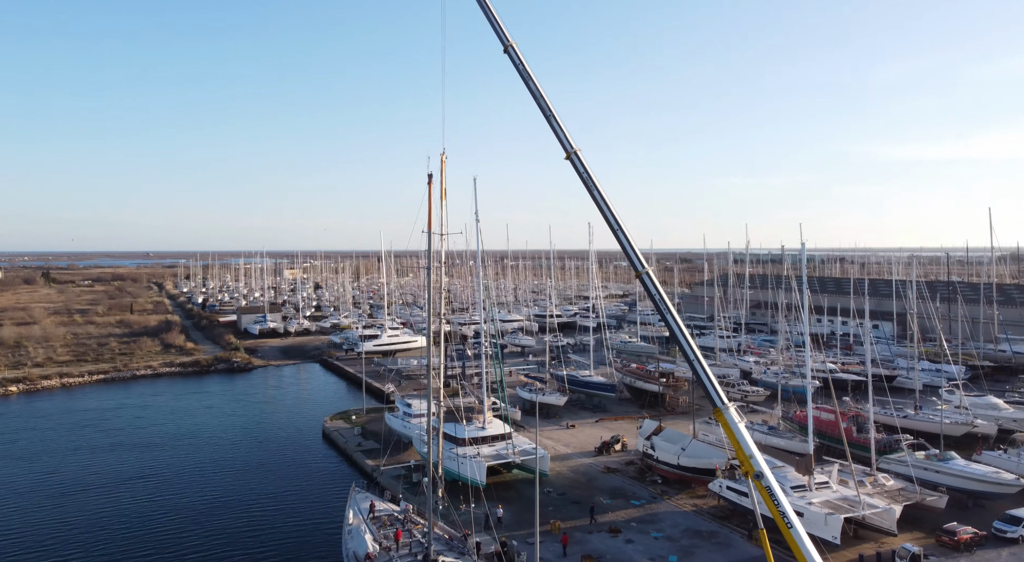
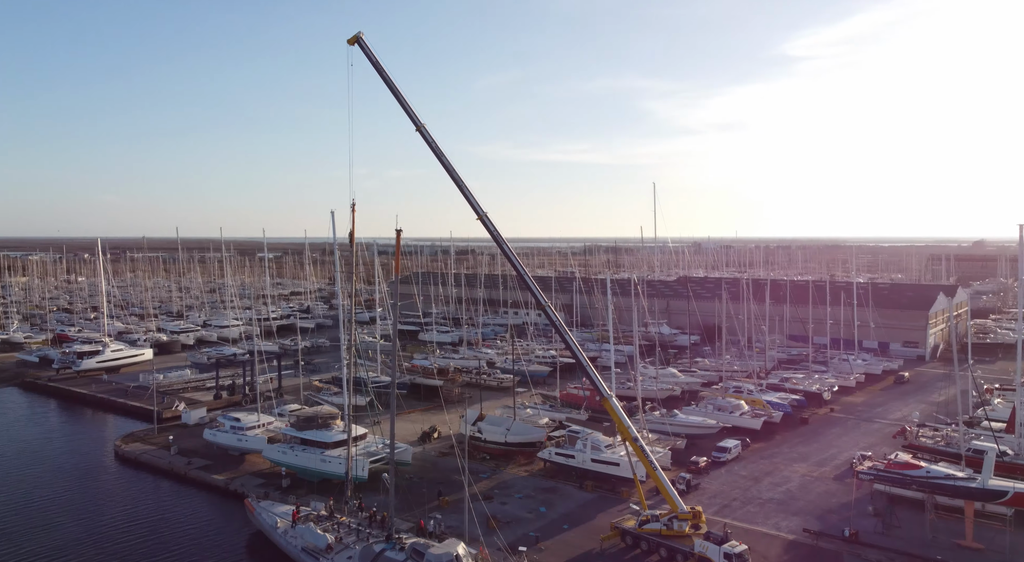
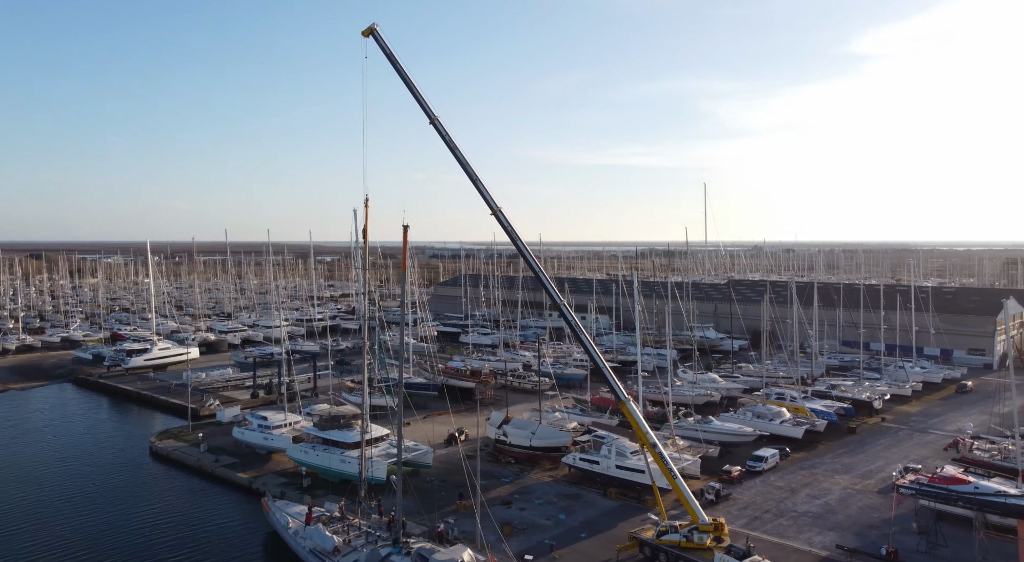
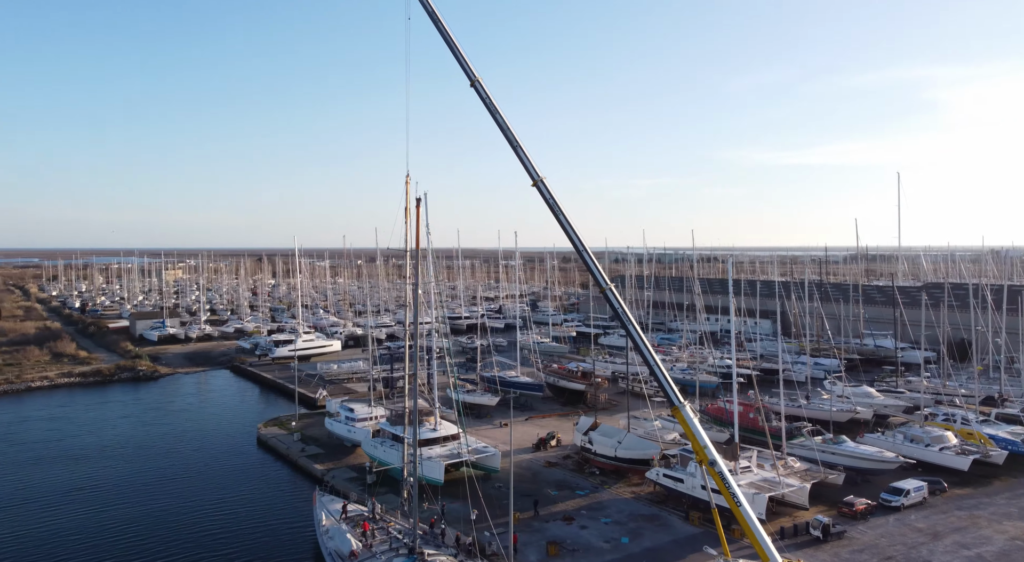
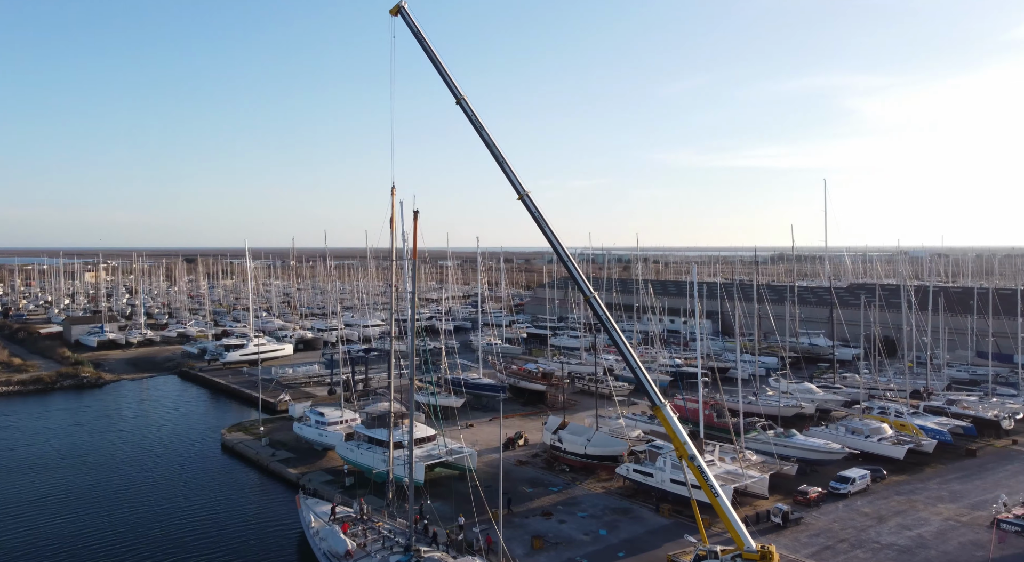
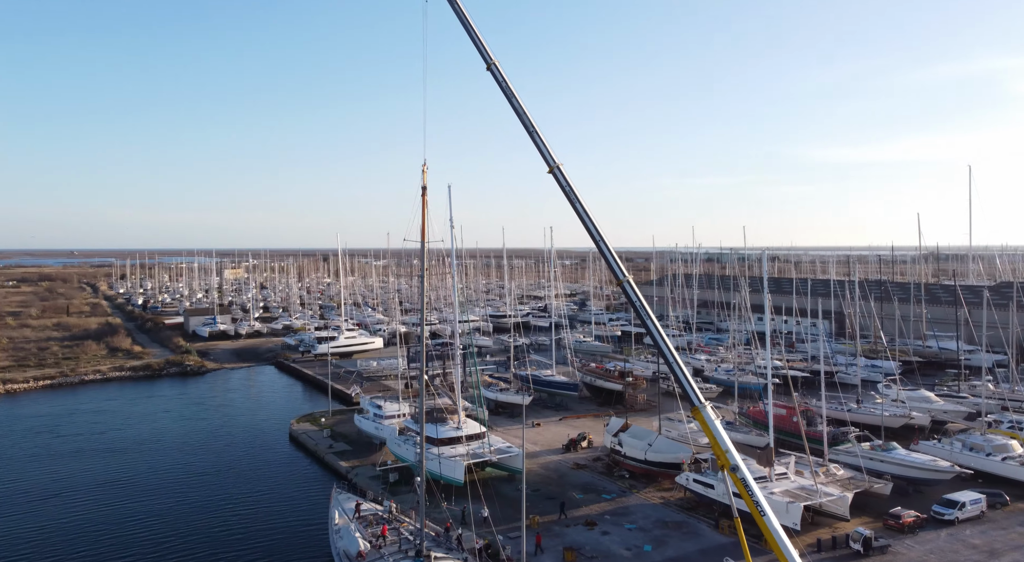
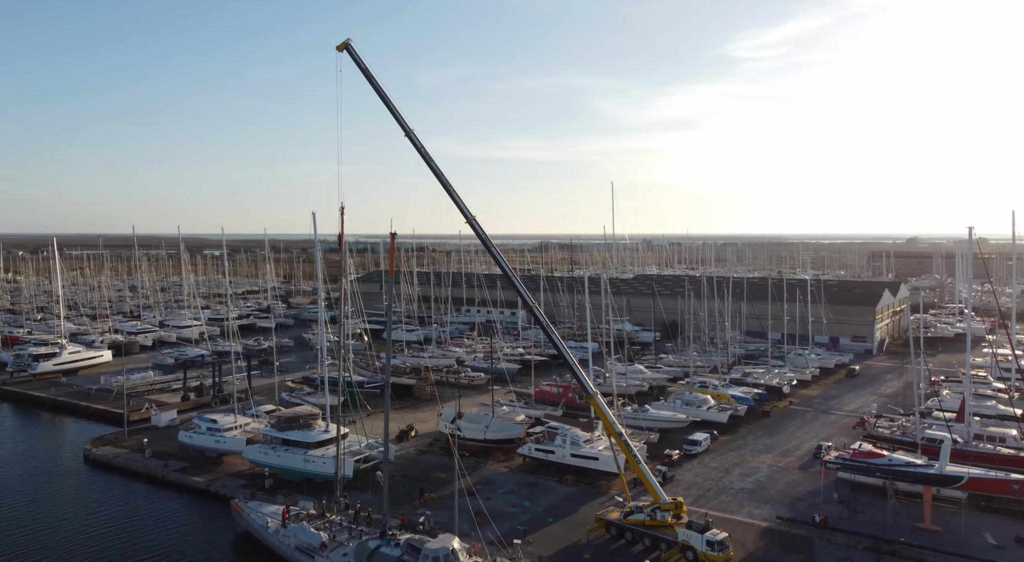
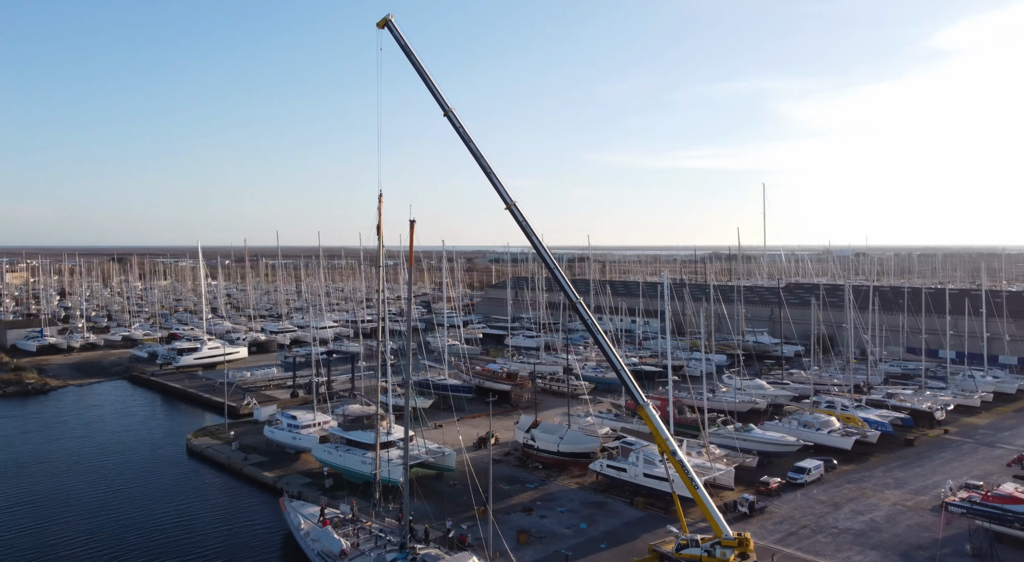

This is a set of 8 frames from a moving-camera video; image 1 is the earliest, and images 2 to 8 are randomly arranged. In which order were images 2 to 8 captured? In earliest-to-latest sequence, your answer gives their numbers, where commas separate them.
6, 4, 5, 8, 3, 2, 7
